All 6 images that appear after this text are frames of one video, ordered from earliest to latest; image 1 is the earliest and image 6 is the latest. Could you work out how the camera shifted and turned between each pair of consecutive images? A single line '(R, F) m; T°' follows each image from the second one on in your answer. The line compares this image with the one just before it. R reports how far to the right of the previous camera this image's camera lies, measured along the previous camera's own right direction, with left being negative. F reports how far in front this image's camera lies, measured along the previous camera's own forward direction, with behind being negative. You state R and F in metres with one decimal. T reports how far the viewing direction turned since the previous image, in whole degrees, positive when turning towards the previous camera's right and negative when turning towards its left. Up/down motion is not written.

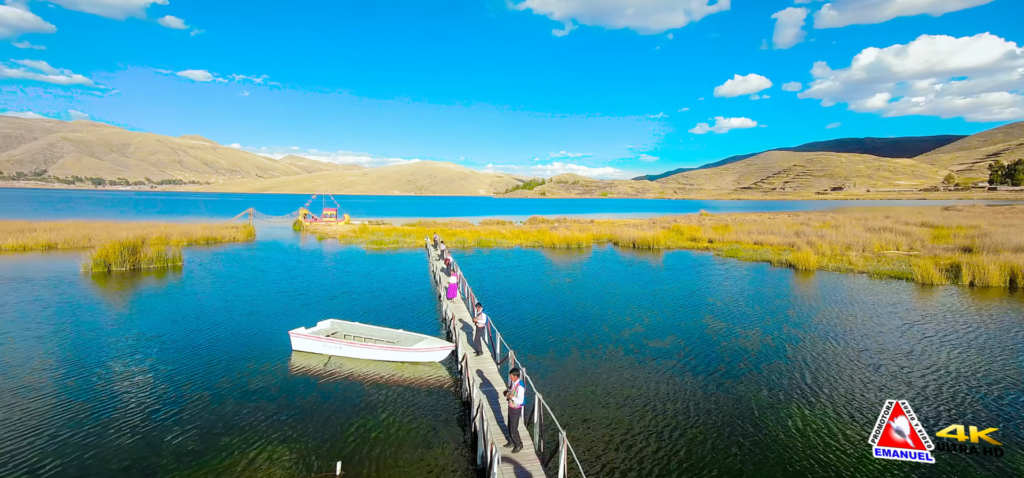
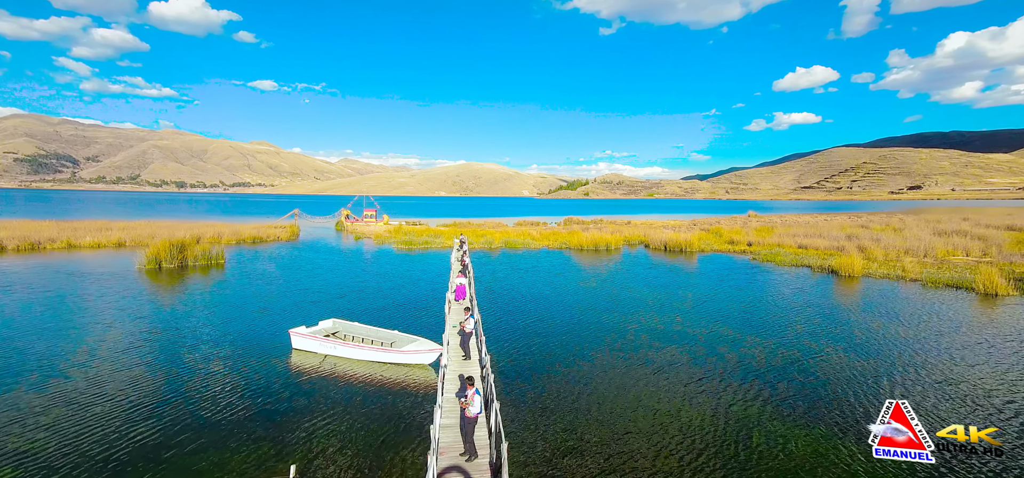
(+2.4, +0.5) m; -6°
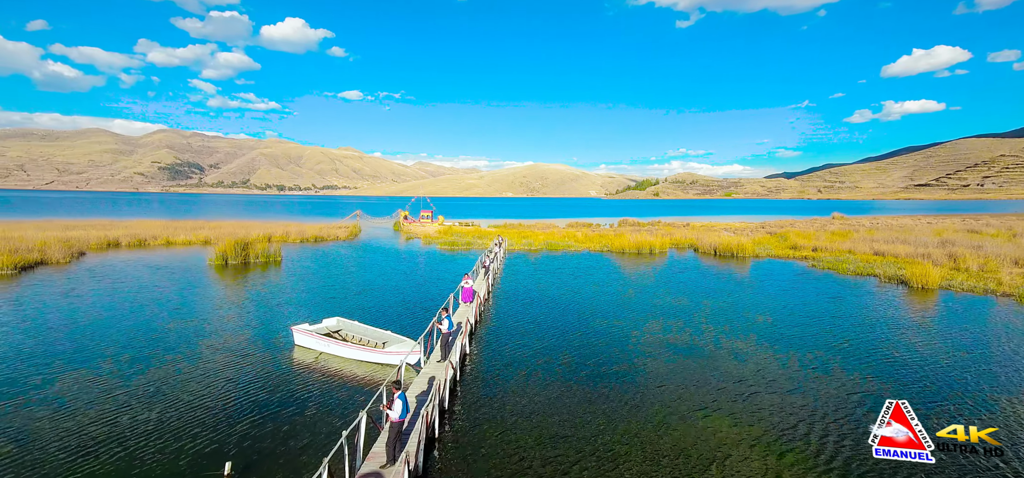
(+3.9, +0.8) m; -10°
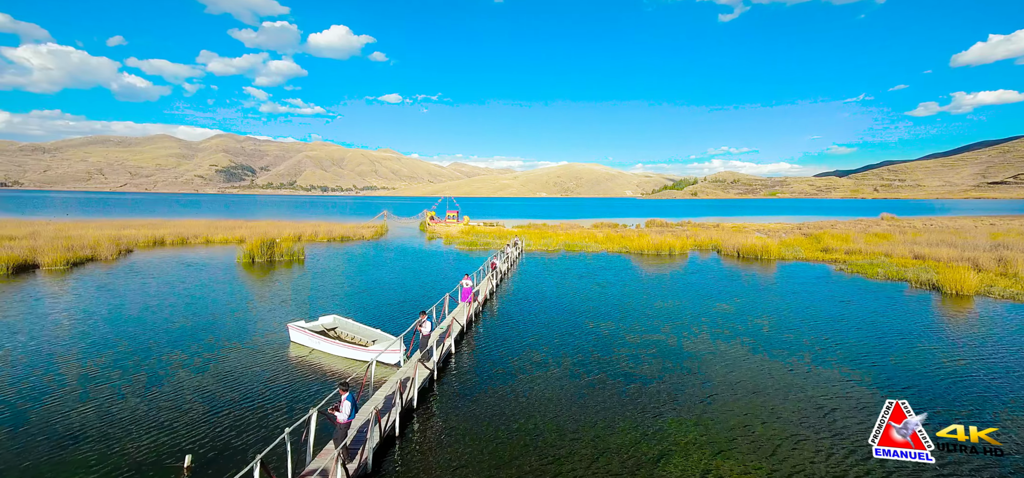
(+2.4, +0.4) m; -5°
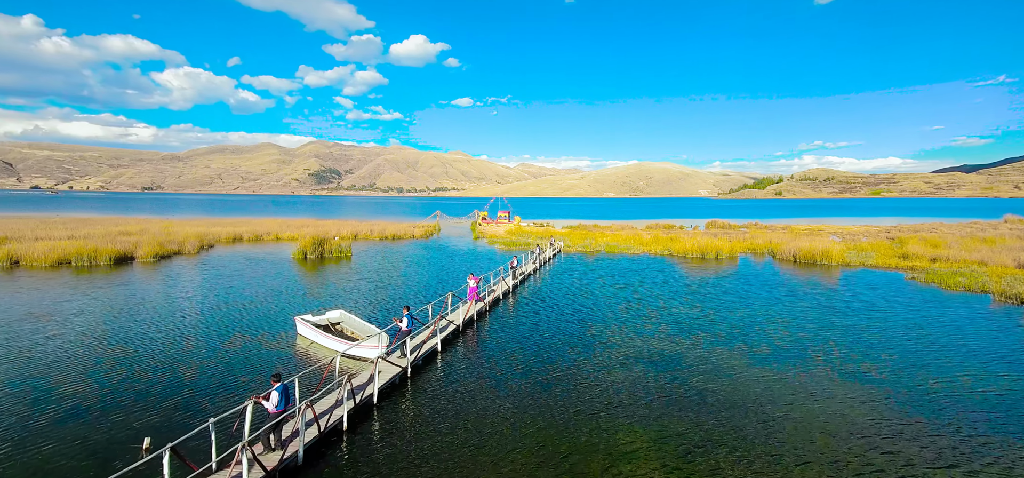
(+3.9, +1.0) m; -9°
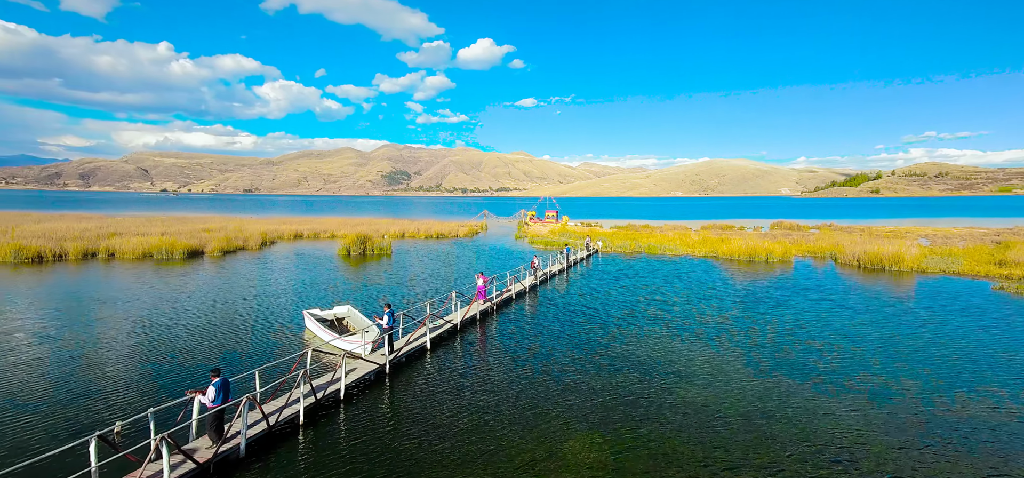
(+3.4, +1.3) m; -9°
